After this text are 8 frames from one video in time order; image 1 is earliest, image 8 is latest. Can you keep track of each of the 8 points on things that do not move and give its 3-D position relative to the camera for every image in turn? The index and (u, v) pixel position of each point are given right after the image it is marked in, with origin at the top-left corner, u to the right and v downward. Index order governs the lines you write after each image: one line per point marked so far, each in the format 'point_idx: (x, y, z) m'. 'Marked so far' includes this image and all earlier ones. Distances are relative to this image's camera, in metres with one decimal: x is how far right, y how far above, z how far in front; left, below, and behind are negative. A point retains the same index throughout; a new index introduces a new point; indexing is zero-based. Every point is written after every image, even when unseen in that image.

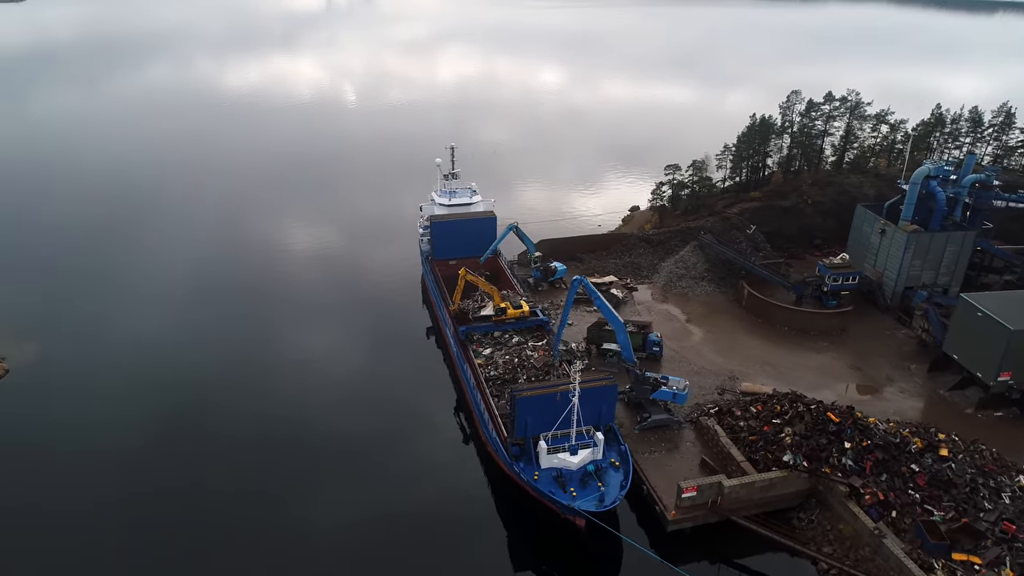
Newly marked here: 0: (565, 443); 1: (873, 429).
0: (+1.1, -3.4, +15.7) m
1: (+8.0, -3.1, +16.0) m
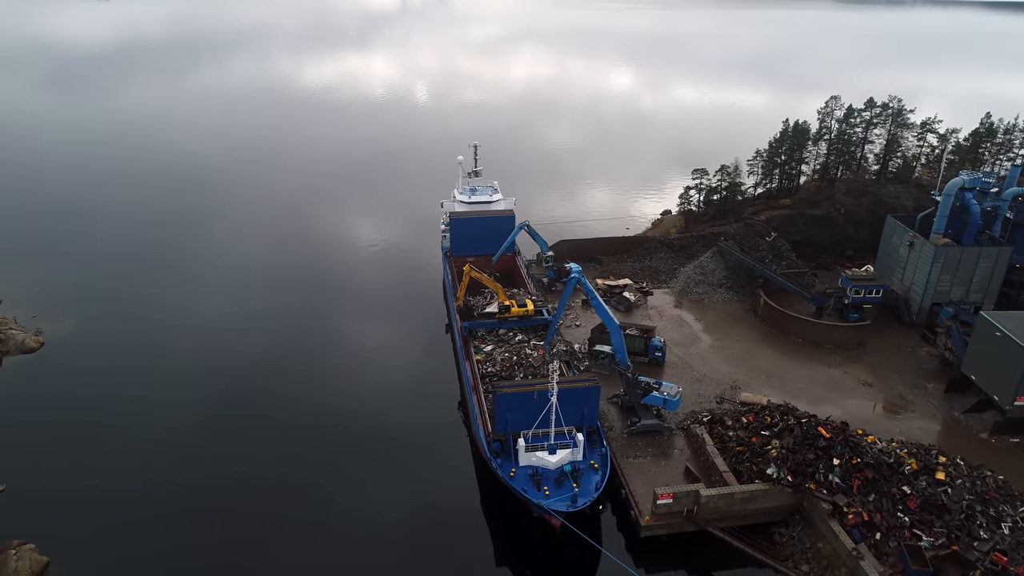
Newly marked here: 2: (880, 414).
0: (+0.7, -3.4, +15.8) m
1: (+7.6, -3.4, +15.4) m
2: (+9.5, -3.2, +18.4) m
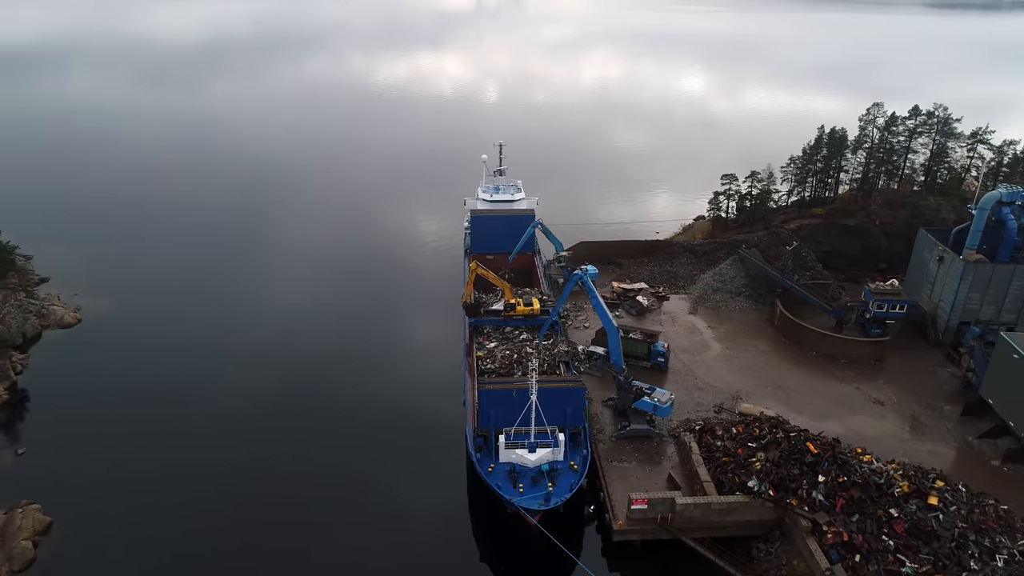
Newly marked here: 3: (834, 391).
0: (+0.3, -3.3, +15.8) m
1: (+7.1, -3.7, +14.9) m
2: (+9.3, -3.6, +17.7) m
3: (+8.7, -2.8, +19.3) m
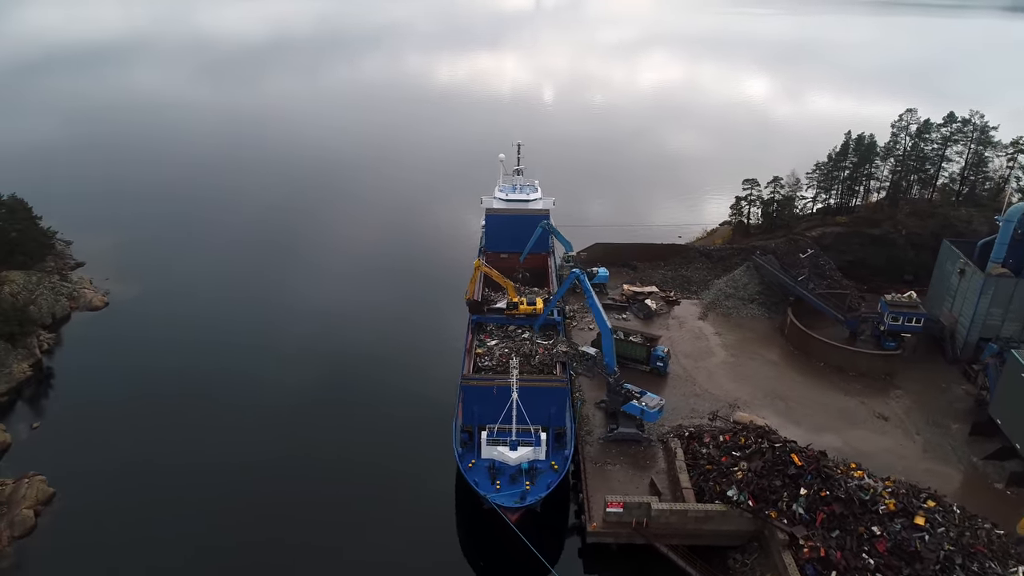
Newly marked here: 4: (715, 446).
0: (-0.1, -3.3, +15.9) m
1: (+6.6, -3.9, +14.4) m
2: (+9.0, -3.8, +17.1) m
3: (+8.5, -3.0, +18.7) m
4: (+4.5, -3.5, +15.9) m
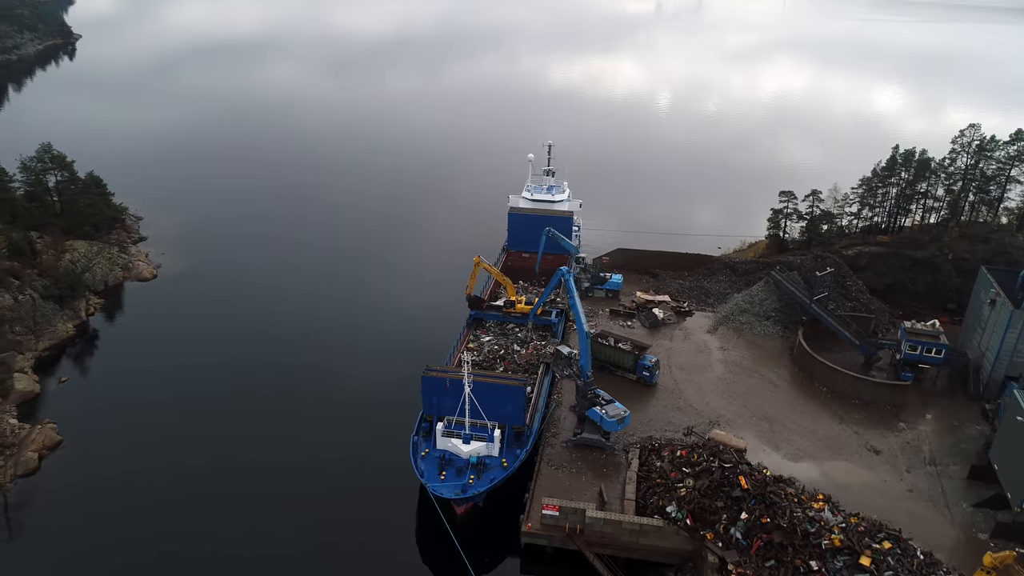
0: (-1.1, -3.2, +16.1) m
1: (+5.2, -4.2, +13.7) m
2: (+8.0, -4.4, +16.0) m
3: (+7.8, -3.5, +17.7) m
4: (+3.4, -3.7, +15.5) m
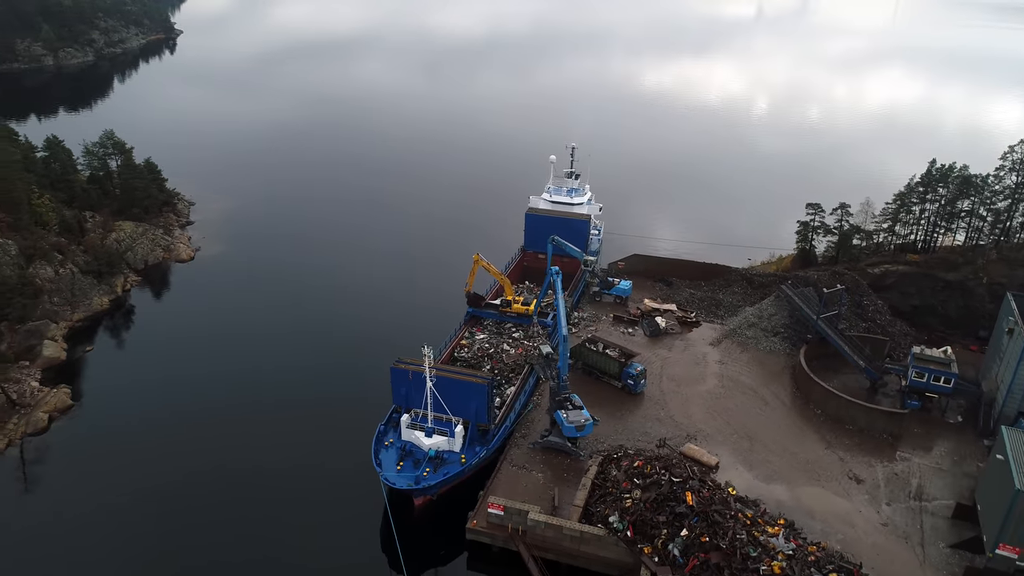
0: (-2.0, -3.1, +16.4) m
1: (+4.0, -4.4, +13.2) m
2: (+7.0, -4.8, +15.2) m
3: (+7.1, -3.9, +16.9) m
4: (+2.4, -3.9, +15.2) m
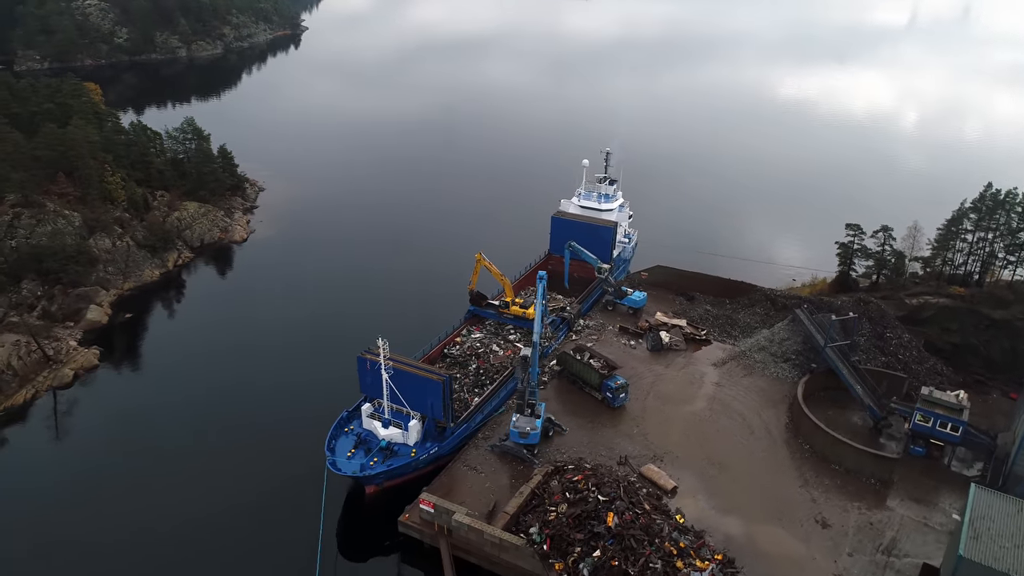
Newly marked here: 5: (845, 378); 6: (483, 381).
0: (-3.0, -2.9, +16.7) m
1: (+2.3, -4.7, +12.6) m
2: (+5.5, -5.3, +14.1) m
3: (+6.0, -4.5, +15.8) m
4: (+1.1, -4.1, +14.8) m
5: (+8.5, -2.3, +18.1) m
6: (-0.8, -2.5, +19.1) m
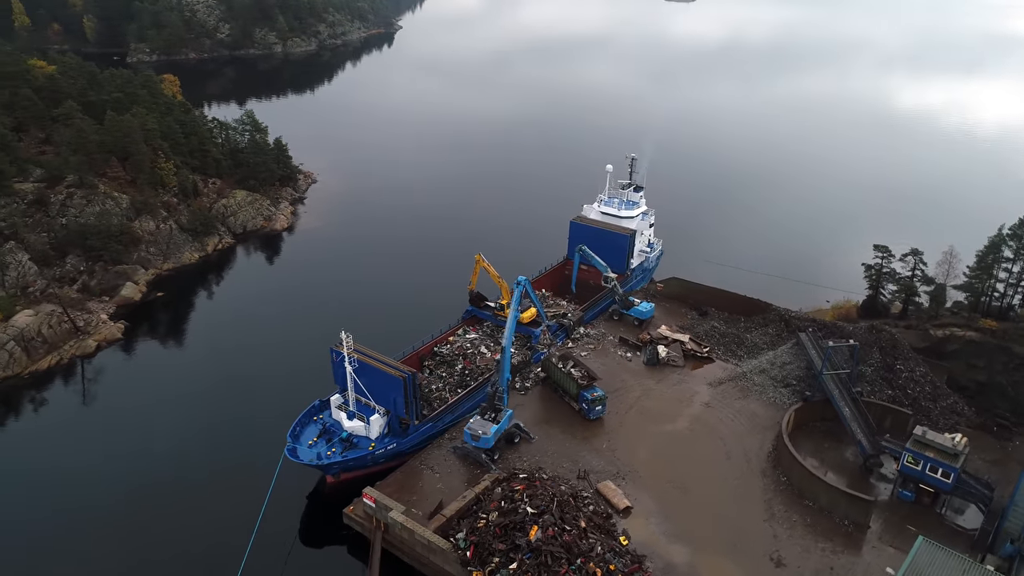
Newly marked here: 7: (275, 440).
0: (-3.8, -2.8, +16.9) m
1: (+0.8, -4.9, +12.3) m
2: (+4.1, -5.7, +13.3) m
3: (+4.8, -4.9, +14.9) m
4: (0.0, -4.2, +14.6) m
5: (+7.7, -2.9, +16.9) m
6: (-1.3, -2.5, +19.1) m
7: (-6.0, -4.0, +18.7) m
